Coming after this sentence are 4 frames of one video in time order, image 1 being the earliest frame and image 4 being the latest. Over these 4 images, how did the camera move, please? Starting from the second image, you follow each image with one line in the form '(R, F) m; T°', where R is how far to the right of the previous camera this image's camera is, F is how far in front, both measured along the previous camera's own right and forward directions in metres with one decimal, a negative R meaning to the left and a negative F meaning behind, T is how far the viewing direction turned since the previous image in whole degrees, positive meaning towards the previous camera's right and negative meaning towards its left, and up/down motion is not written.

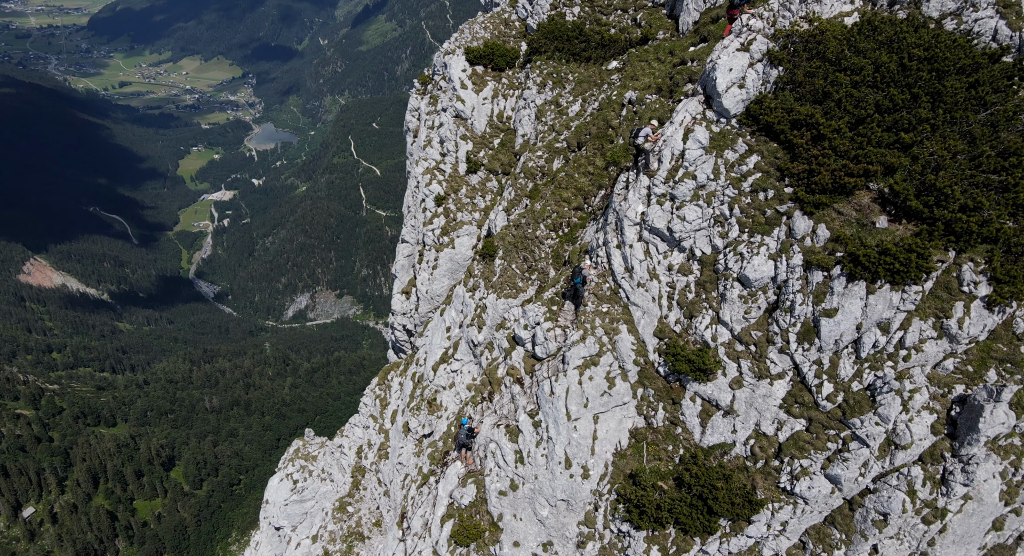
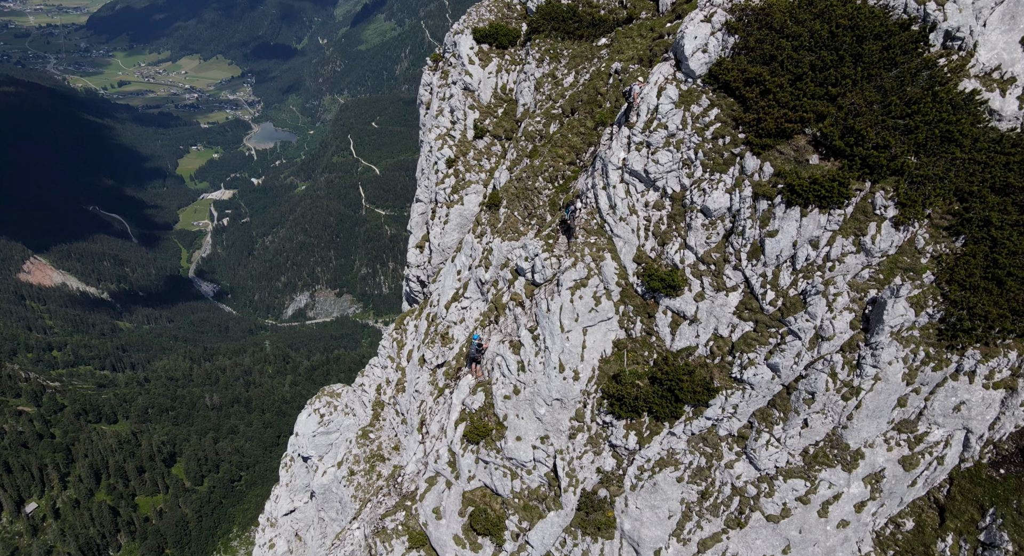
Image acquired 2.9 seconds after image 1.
(-0.2, -6.9) m; 0°
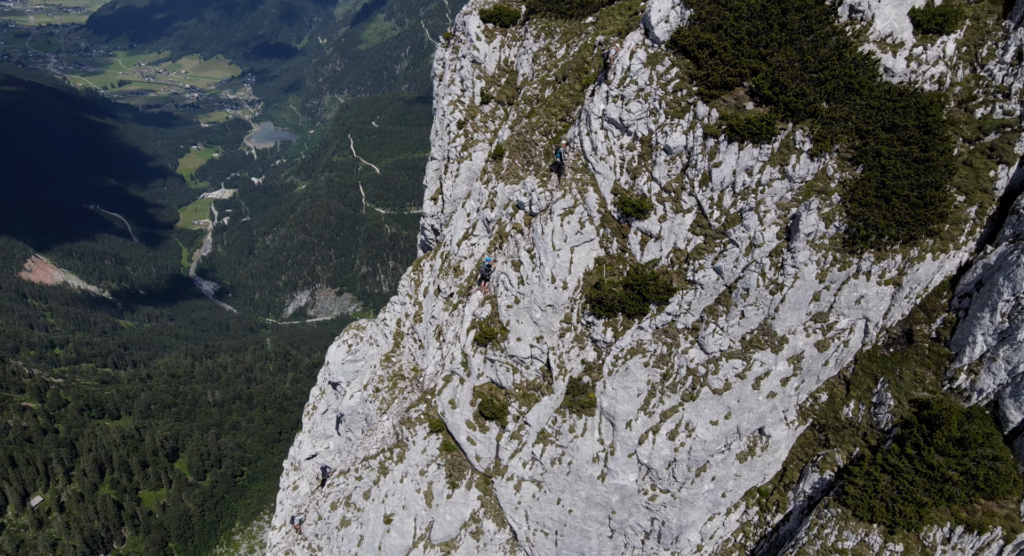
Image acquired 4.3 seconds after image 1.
(-0.1, -9.8) m; 0°
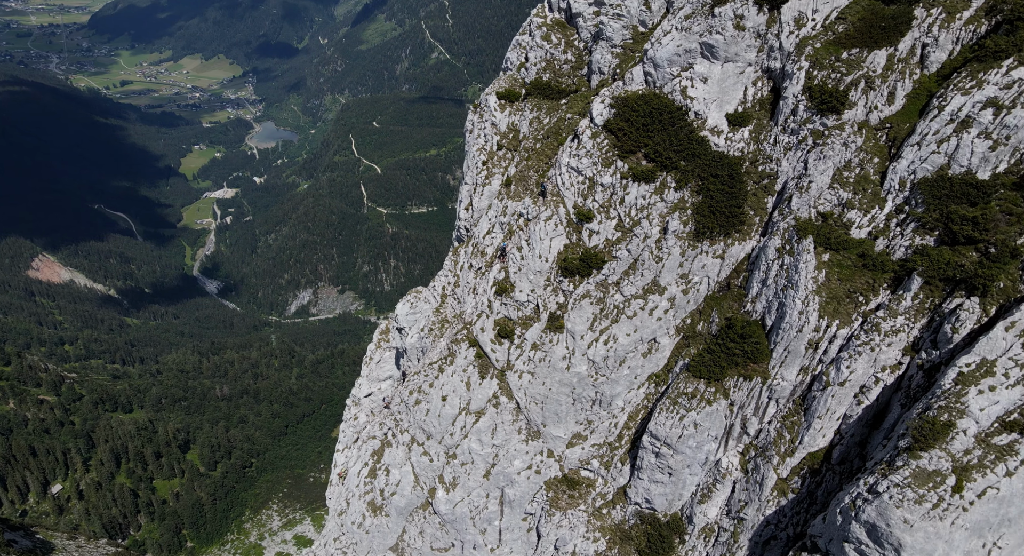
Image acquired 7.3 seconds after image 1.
(-0.5, -38.6) m; 0°
